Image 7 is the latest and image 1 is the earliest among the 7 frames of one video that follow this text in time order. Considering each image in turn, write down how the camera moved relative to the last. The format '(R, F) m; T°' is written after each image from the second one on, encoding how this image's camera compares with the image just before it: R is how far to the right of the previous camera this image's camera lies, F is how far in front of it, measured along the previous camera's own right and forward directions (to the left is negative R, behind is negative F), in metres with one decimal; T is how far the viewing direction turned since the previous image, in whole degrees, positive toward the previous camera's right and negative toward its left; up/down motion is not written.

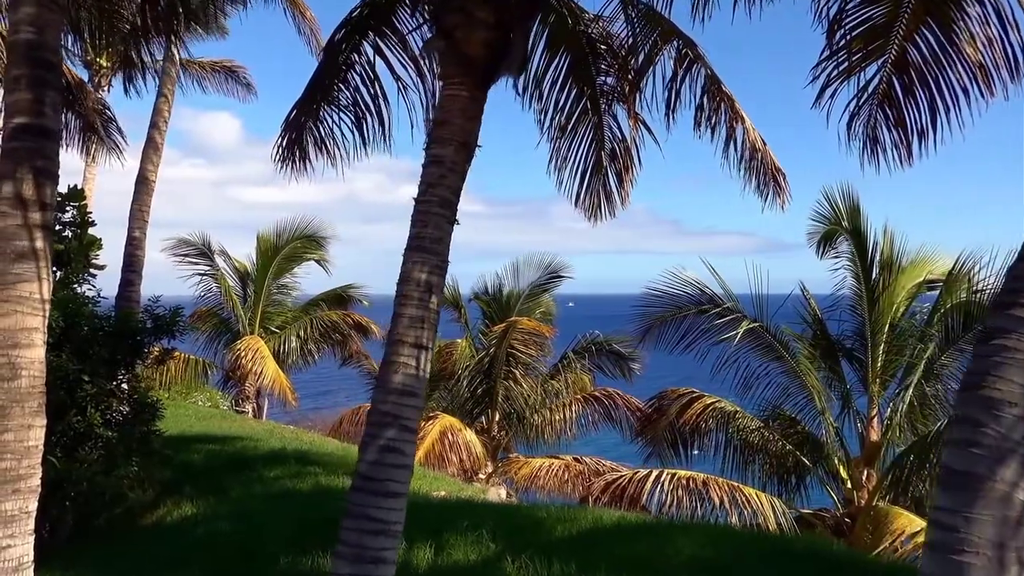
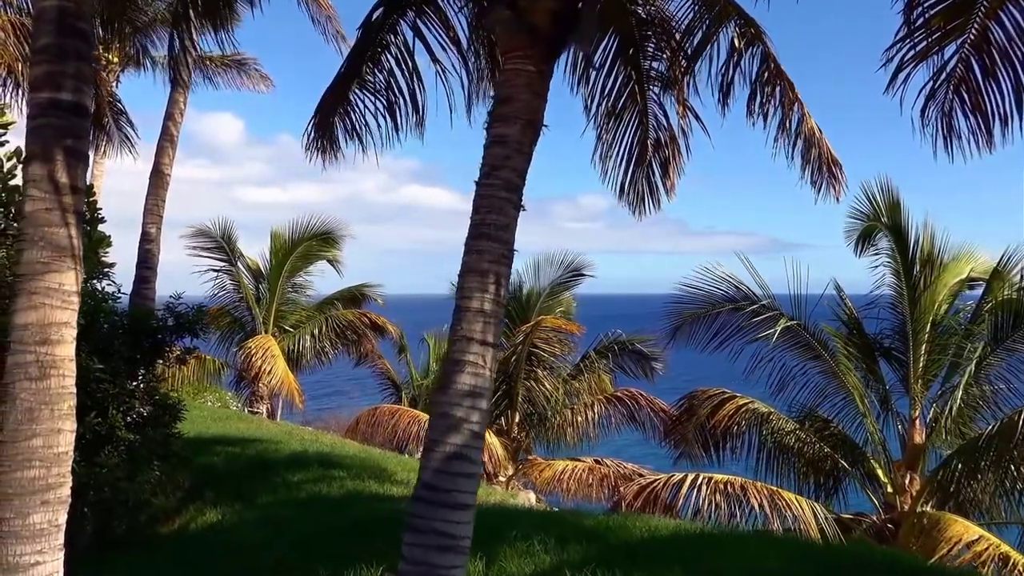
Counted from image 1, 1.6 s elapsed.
(-0.3, +0.4) m; 0°
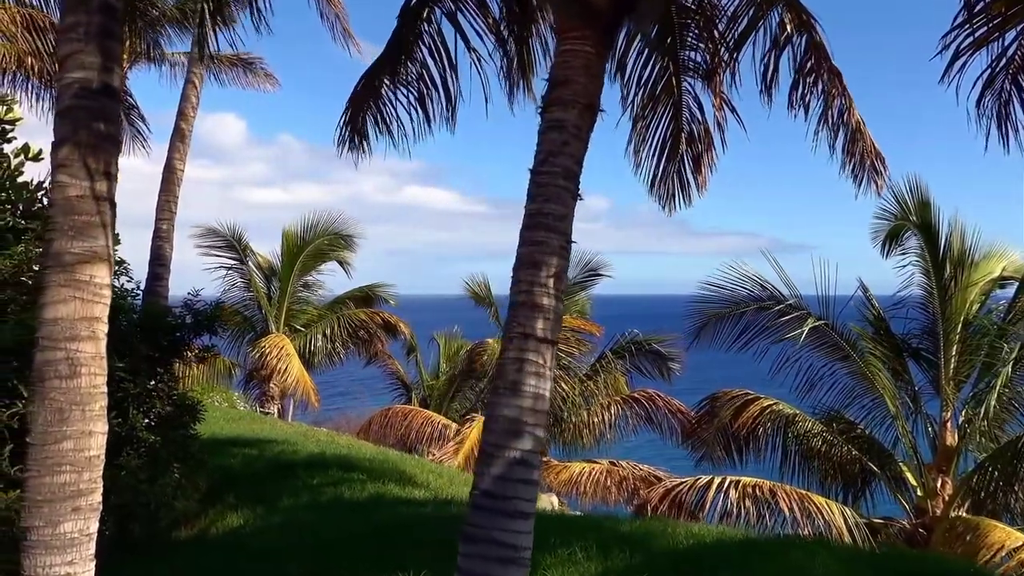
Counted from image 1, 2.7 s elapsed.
(-0.2, +0.2) m; 0°
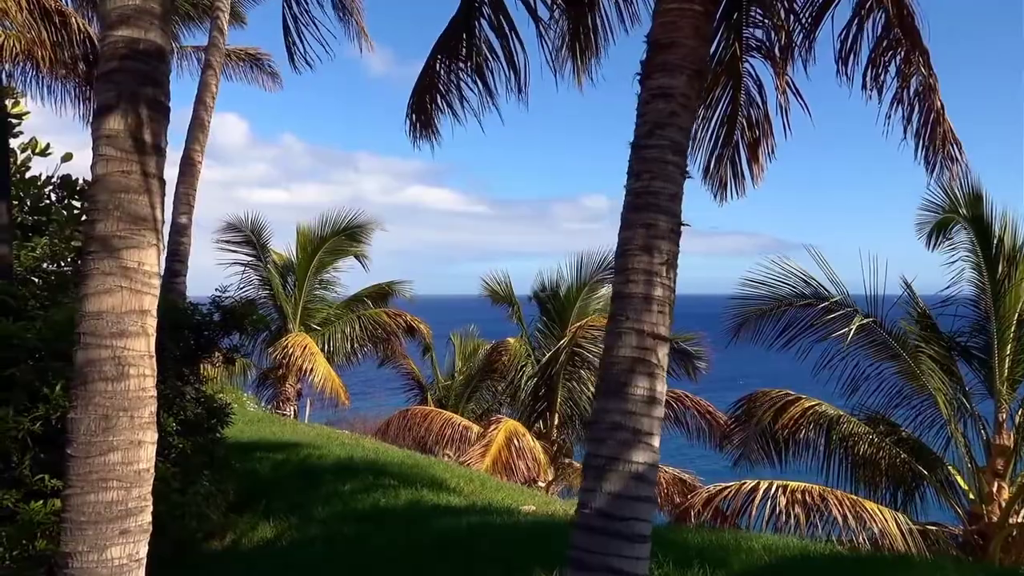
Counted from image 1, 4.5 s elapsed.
(-0.4, +0.4) m; 0°
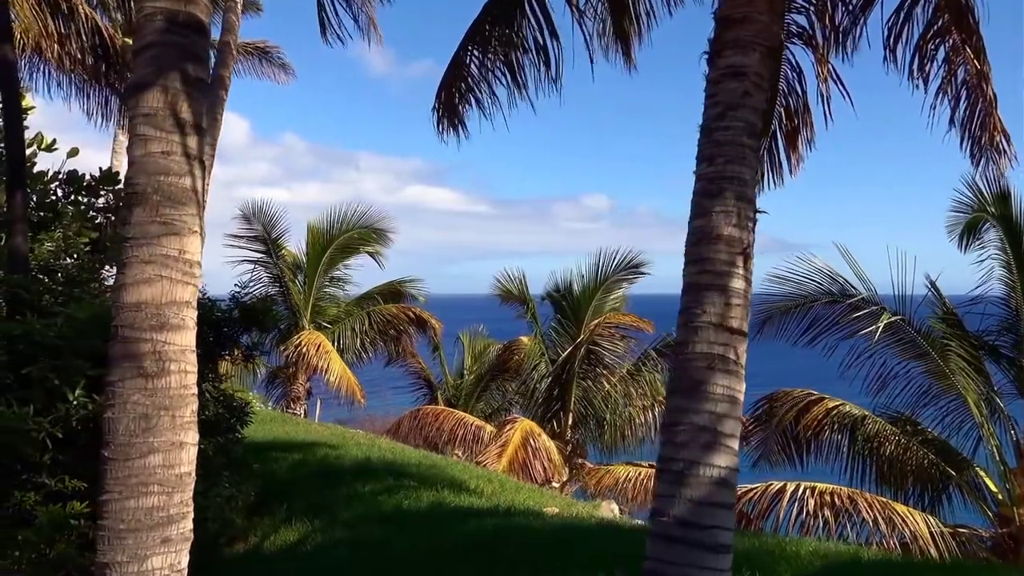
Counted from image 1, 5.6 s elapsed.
(-0.2, +0.2) m; 0°
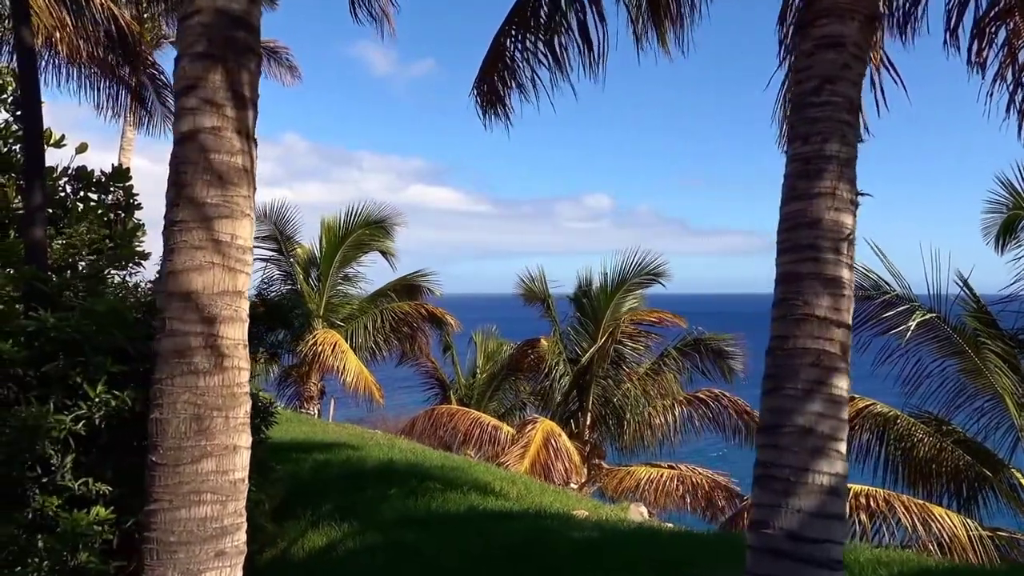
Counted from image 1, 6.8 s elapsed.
(-0.2, +0.2) m; 0°
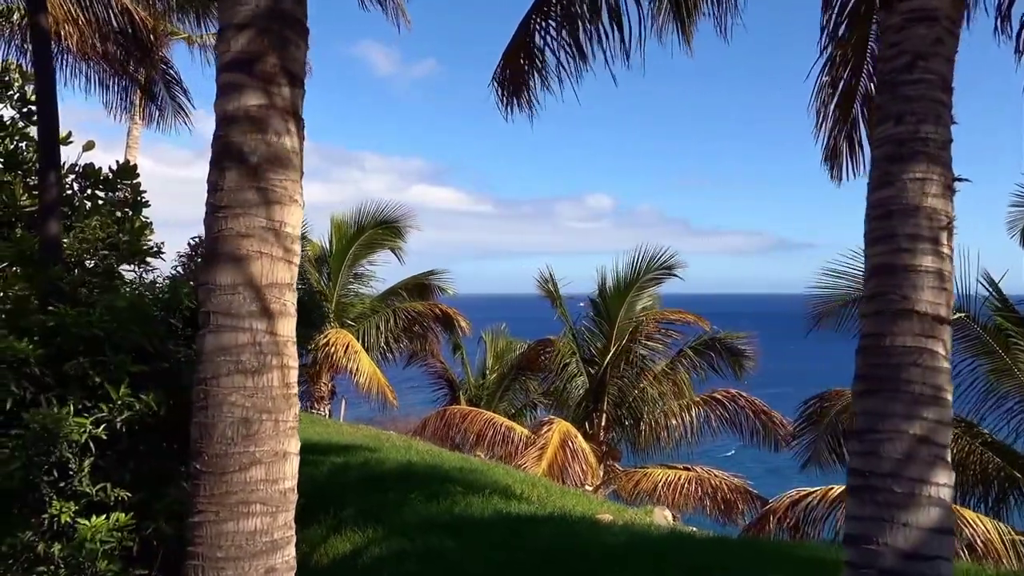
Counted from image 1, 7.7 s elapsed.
(-0.2, +0.2) m; 0°
